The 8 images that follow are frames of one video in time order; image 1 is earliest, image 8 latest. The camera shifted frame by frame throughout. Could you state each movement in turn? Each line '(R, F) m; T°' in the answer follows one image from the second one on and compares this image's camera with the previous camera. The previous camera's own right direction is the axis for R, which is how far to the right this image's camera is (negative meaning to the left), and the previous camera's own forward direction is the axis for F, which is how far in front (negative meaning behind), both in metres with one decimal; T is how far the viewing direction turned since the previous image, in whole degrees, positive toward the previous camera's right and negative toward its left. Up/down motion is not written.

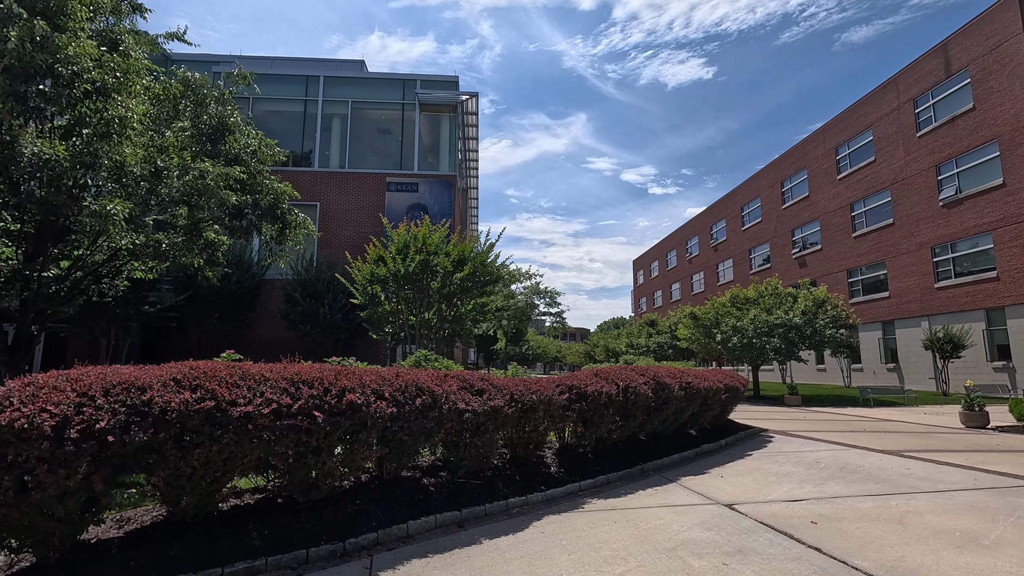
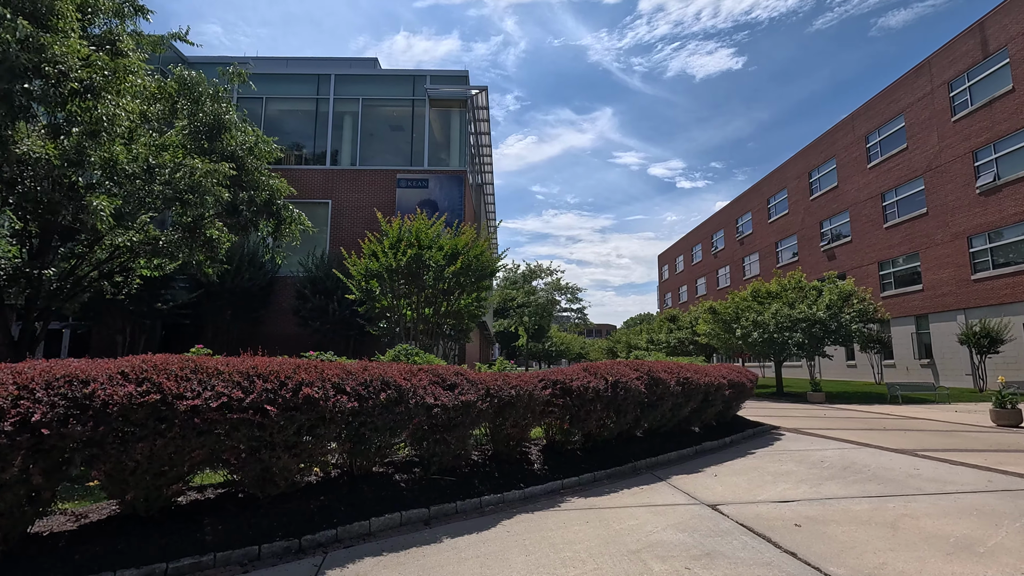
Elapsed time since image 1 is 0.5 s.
(+0.5, +0.2) m; -3°
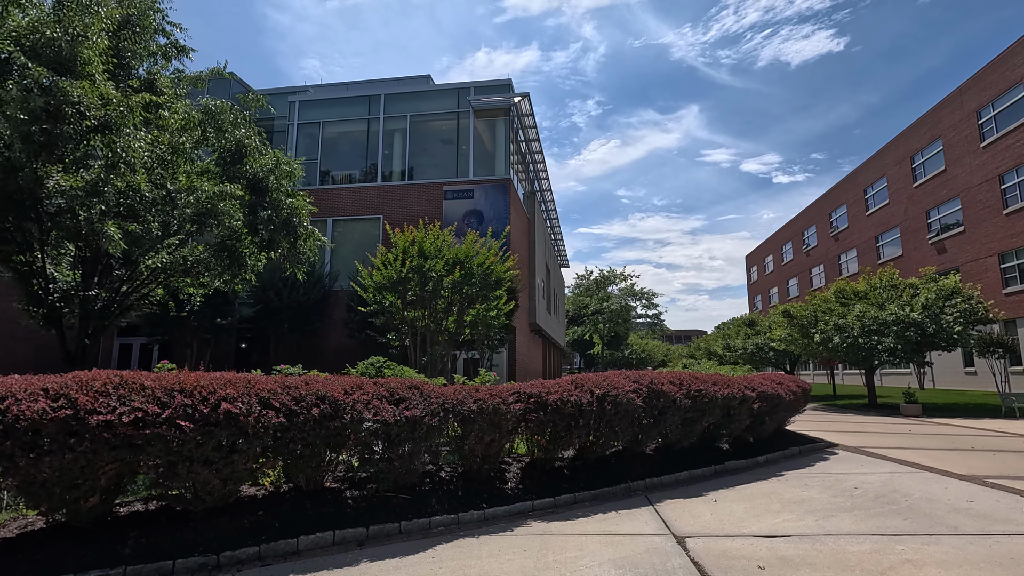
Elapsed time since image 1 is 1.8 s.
(+1.3, +0.4) m; -9°
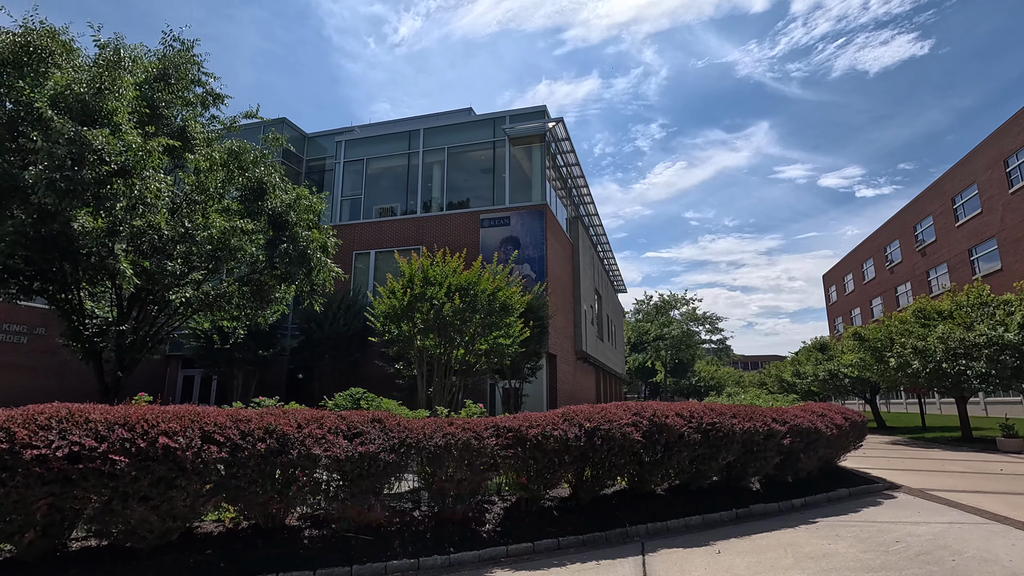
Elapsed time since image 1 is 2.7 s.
(+0.9, +0.4) m; -7°
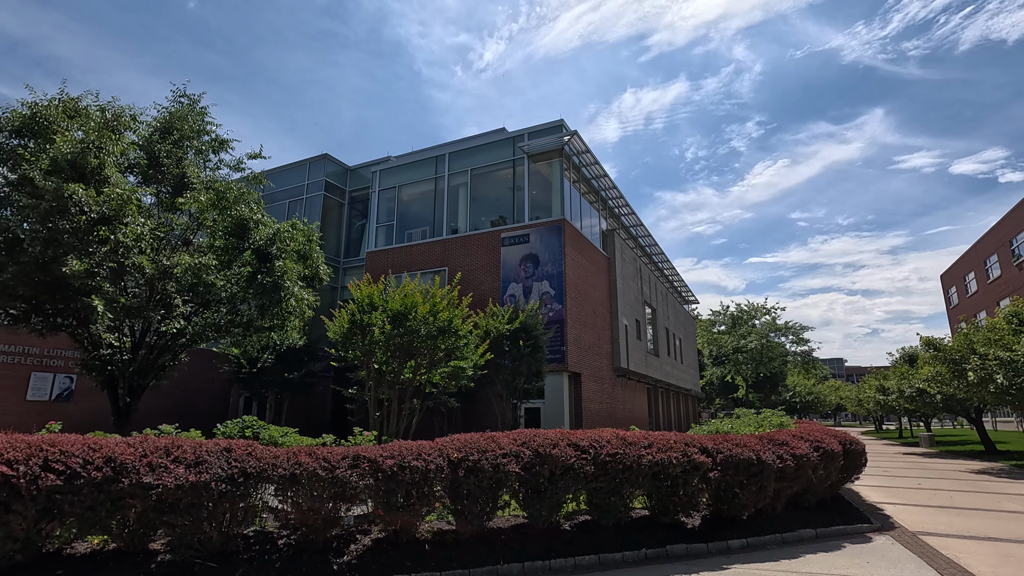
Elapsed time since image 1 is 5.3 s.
(+2.4, +0.4) m; -10°
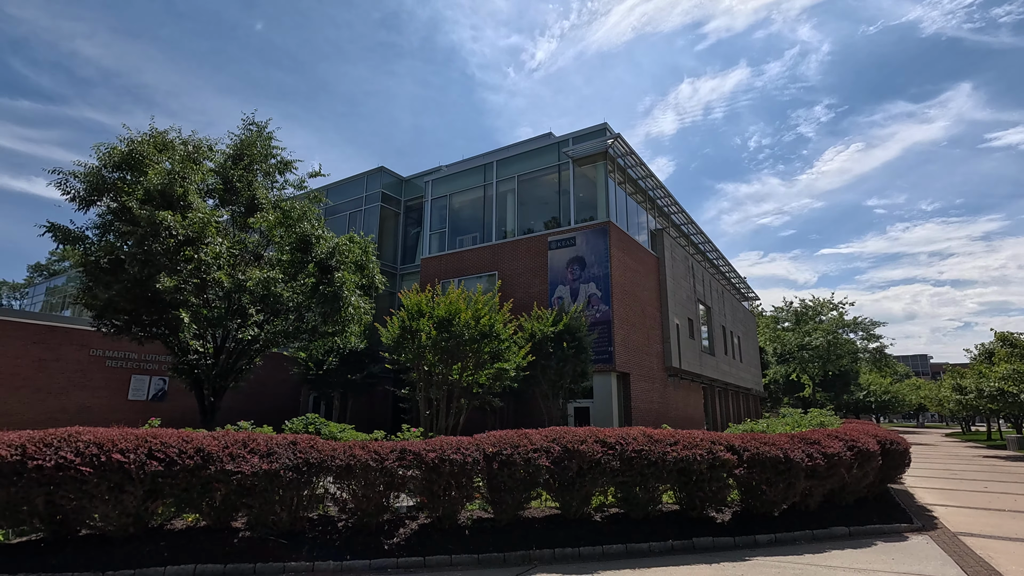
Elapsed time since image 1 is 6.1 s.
(+0.3, -0.5) m; -6°
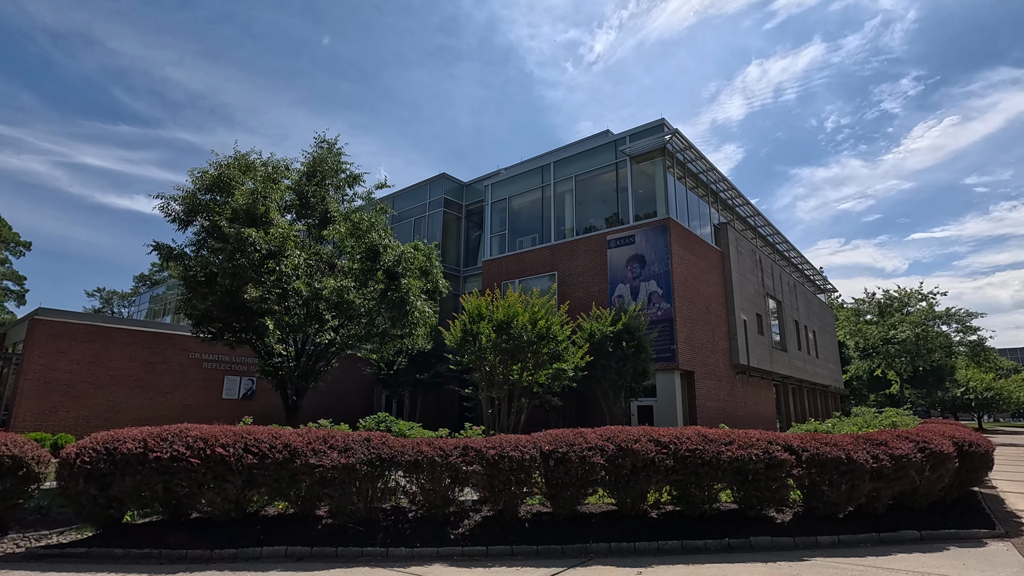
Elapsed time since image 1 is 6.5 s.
(+0.1, -0.3) m; -7°
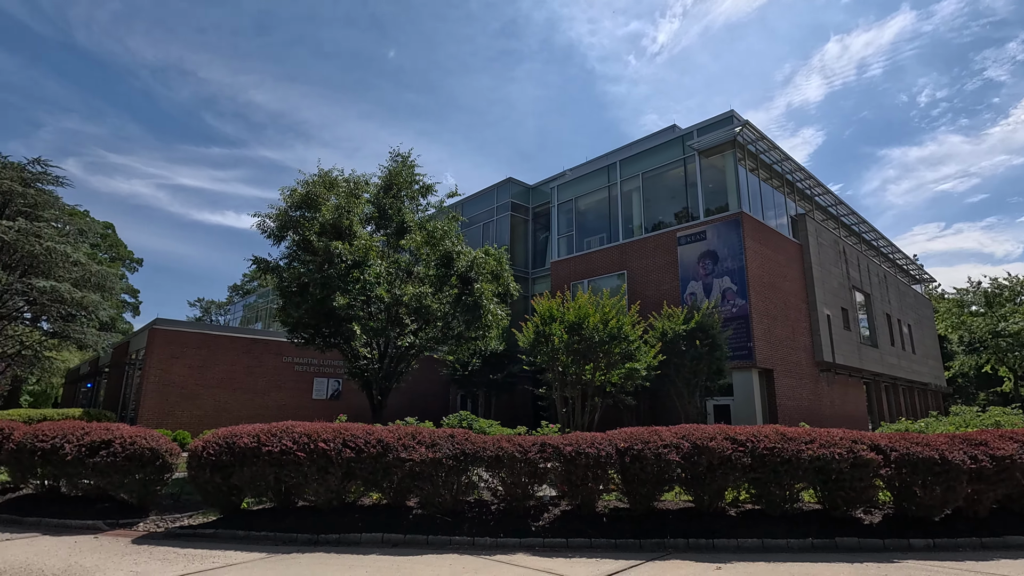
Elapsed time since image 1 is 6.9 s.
(0.0, -0.3) m; -7°
